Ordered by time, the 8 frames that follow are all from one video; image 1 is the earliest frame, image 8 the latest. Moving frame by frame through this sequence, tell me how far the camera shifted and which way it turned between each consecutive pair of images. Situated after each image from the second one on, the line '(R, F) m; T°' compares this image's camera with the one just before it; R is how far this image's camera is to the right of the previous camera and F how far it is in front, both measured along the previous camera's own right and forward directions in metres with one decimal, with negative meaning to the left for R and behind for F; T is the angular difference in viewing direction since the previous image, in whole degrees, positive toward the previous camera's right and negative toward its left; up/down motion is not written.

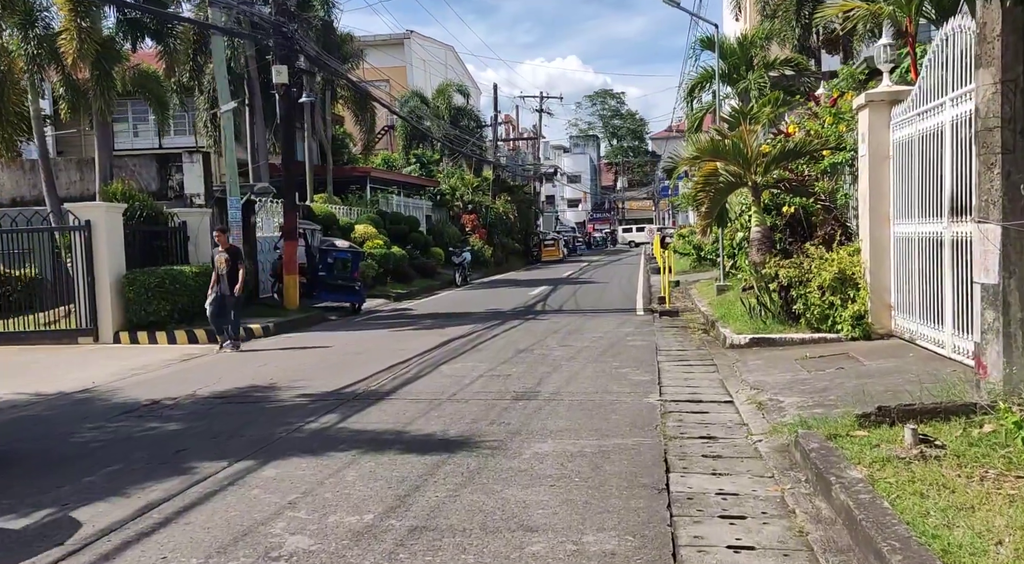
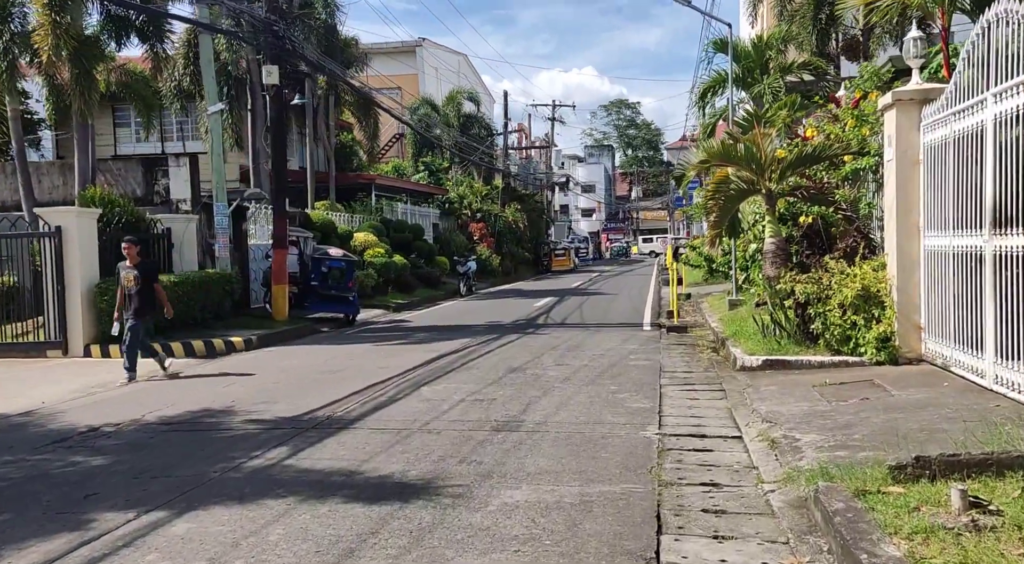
(+0.3, +1.1) m; -1°
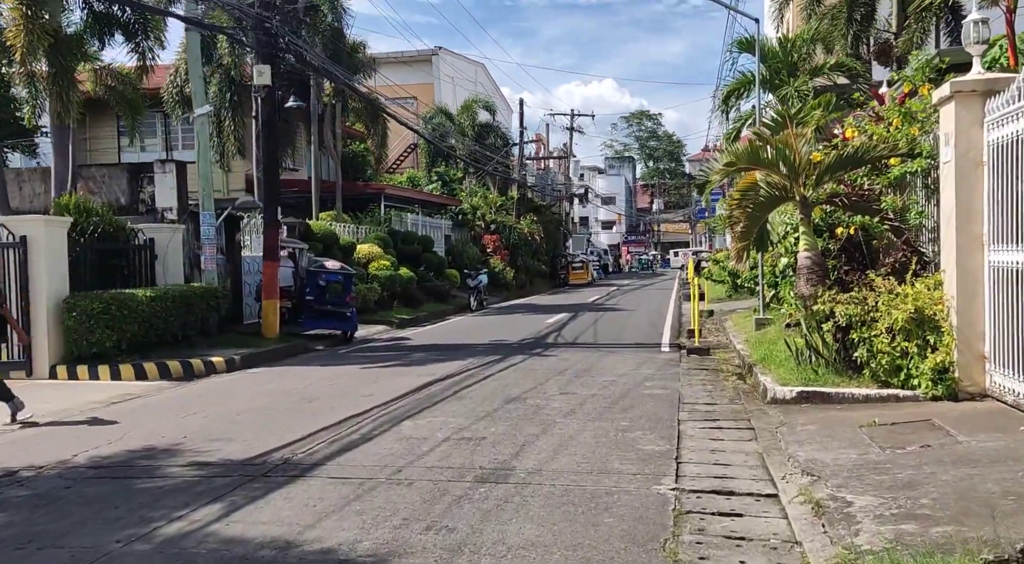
(+0.2, +1.4) m; -1°
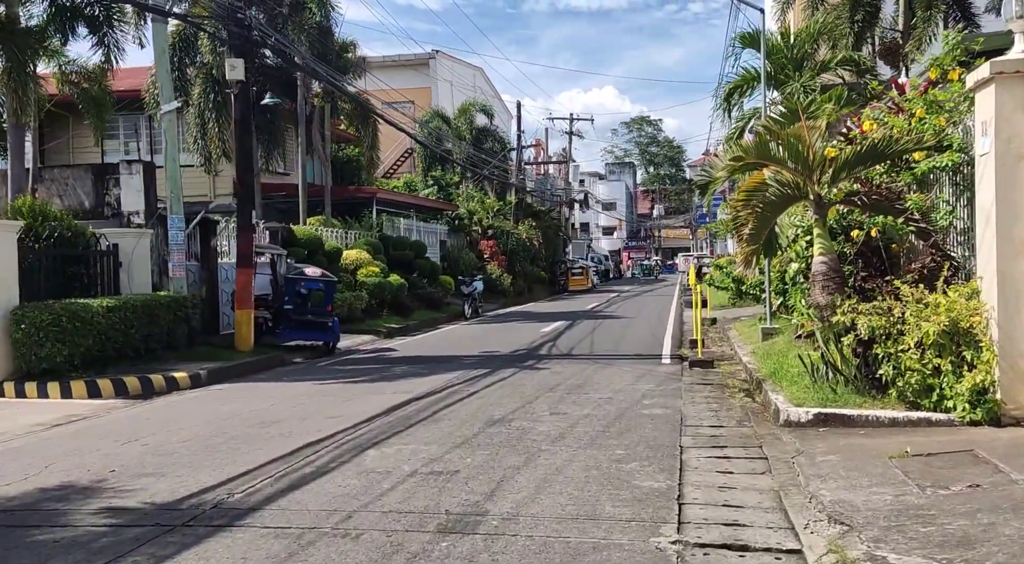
(+0.2, +1.2) m; 0°
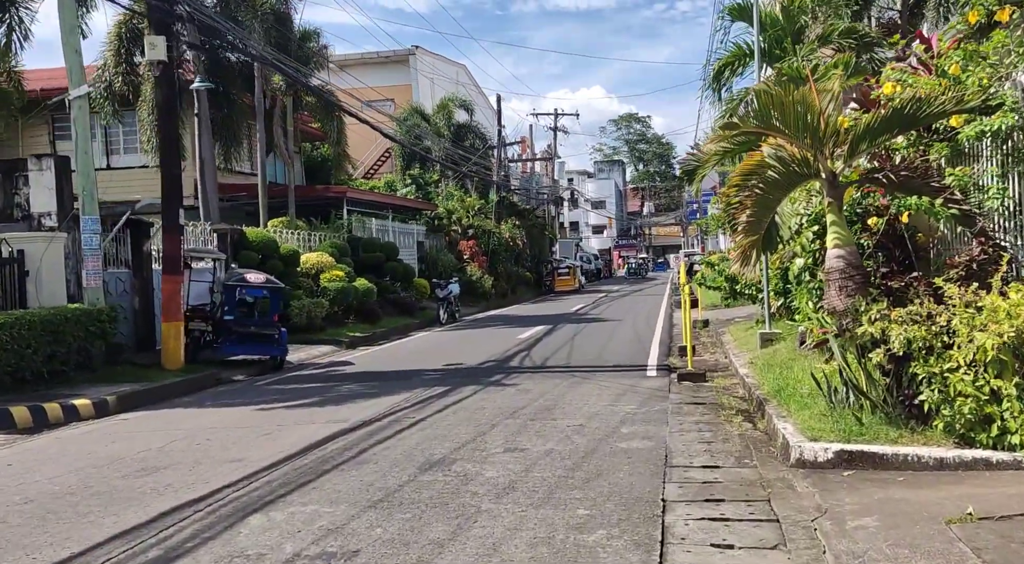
(+0.4, +2.1) m; 0°
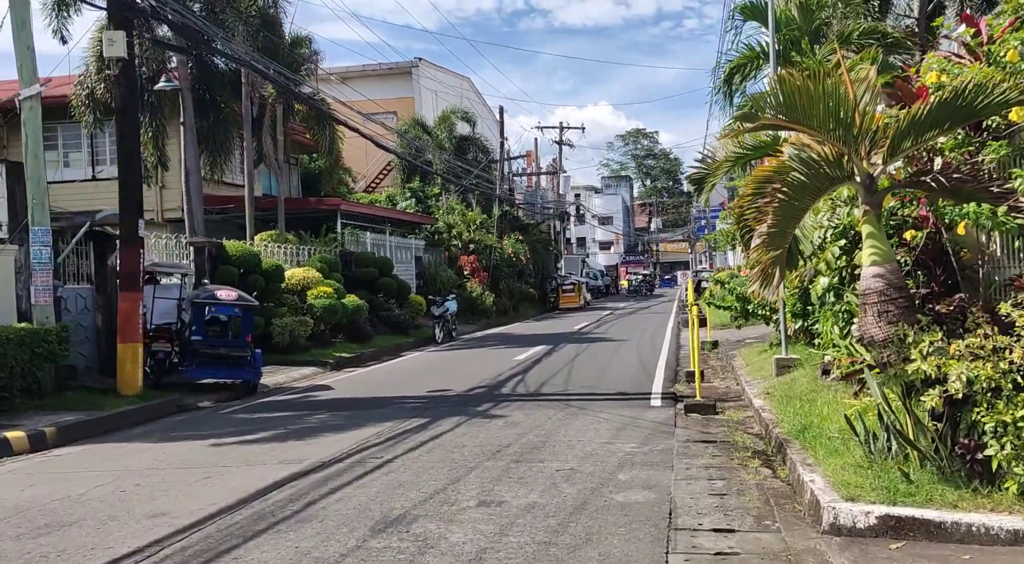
(+0.2, +1.3) m; 0°
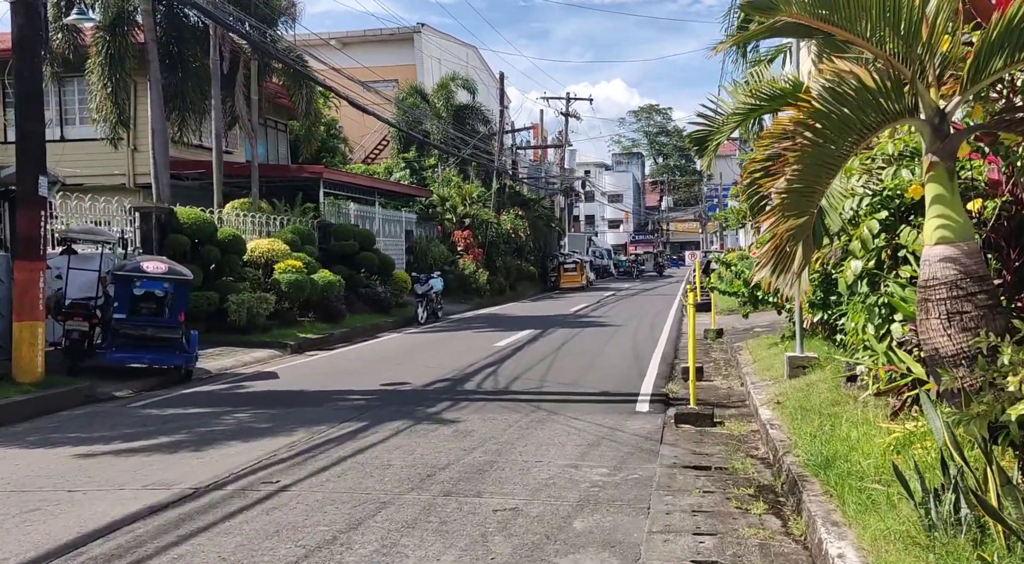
(+0.5, +2.2) m; -1°
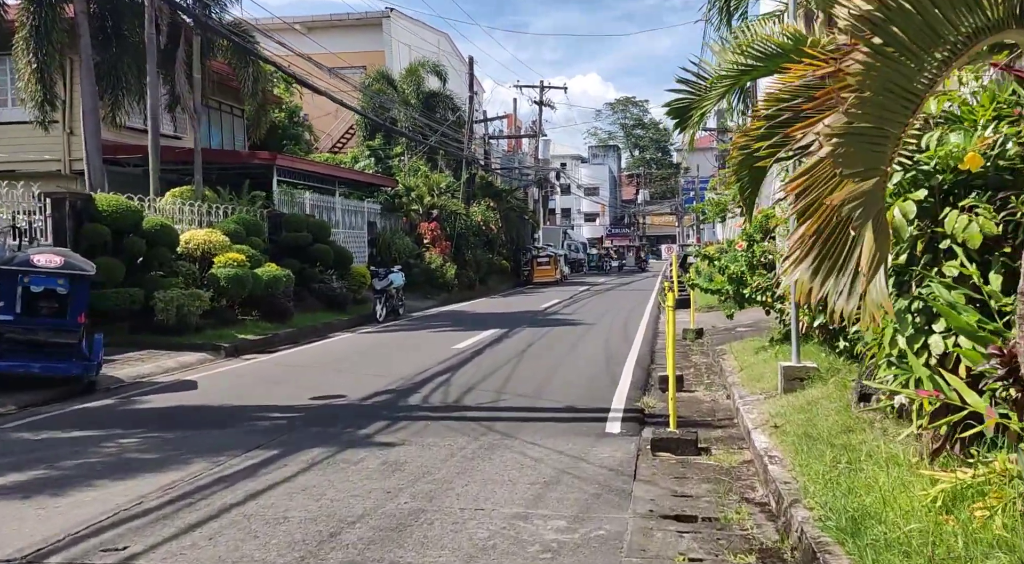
(+0.3, +1.7) m; +1°
